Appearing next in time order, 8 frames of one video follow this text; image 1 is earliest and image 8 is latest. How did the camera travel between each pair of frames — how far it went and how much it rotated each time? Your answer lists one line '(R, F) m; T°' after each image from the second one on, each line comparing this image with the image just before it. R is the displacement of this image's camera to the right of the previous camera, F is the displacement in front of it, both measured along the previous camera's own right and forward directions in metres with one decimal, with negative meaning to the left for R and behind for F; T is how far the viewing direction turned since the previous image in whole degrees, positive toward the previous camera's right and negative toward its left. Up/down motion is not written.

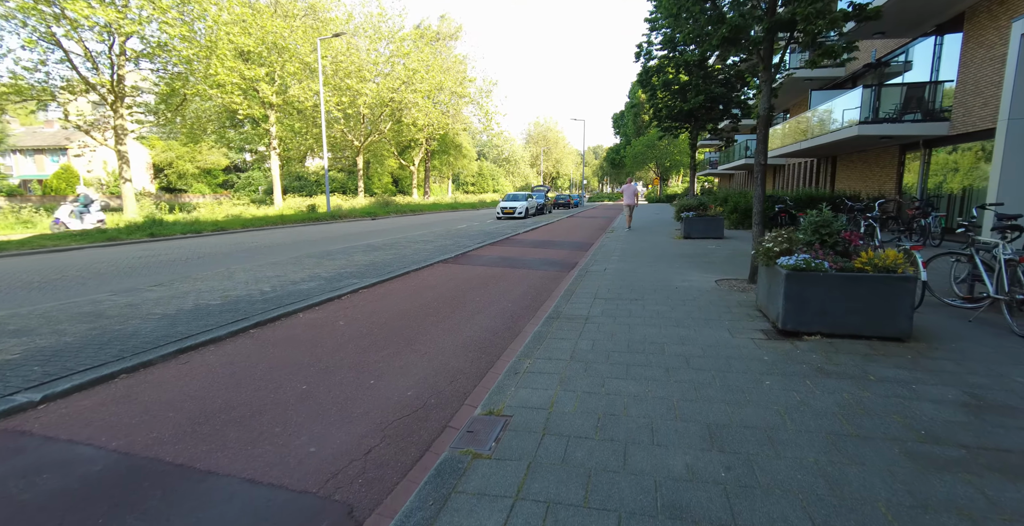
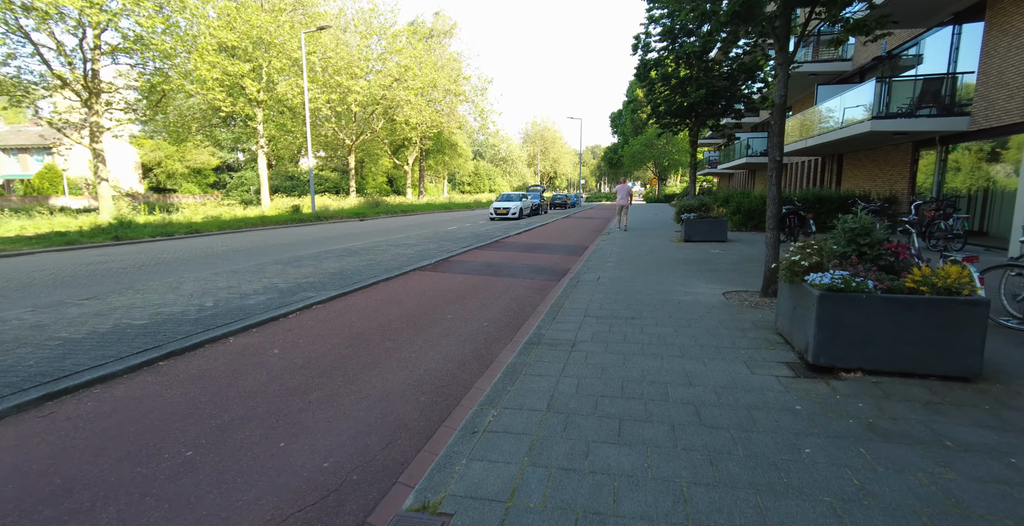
(+0.3, +1.0) m; 0°
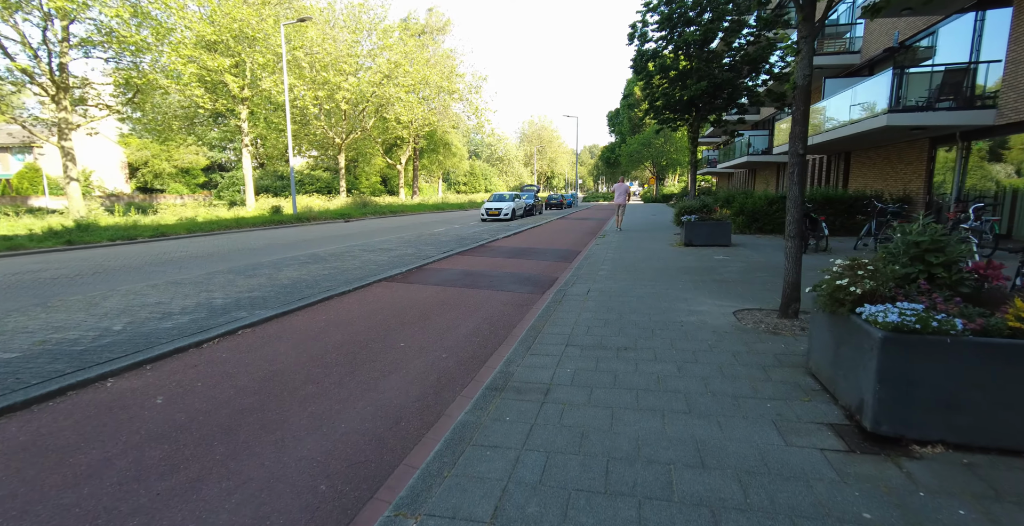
(+0.3, +1.1) m; 0°
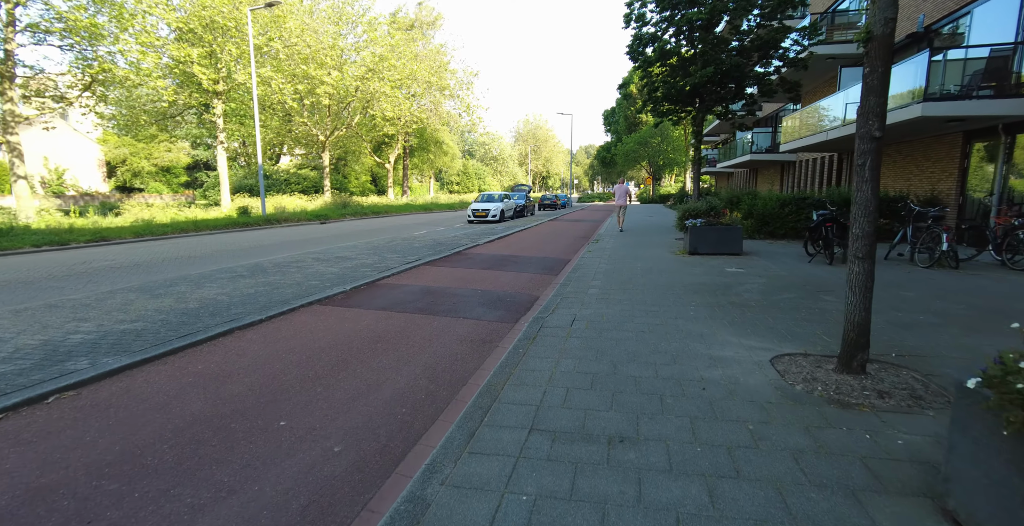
(+0.4, +1.7) m; 0°
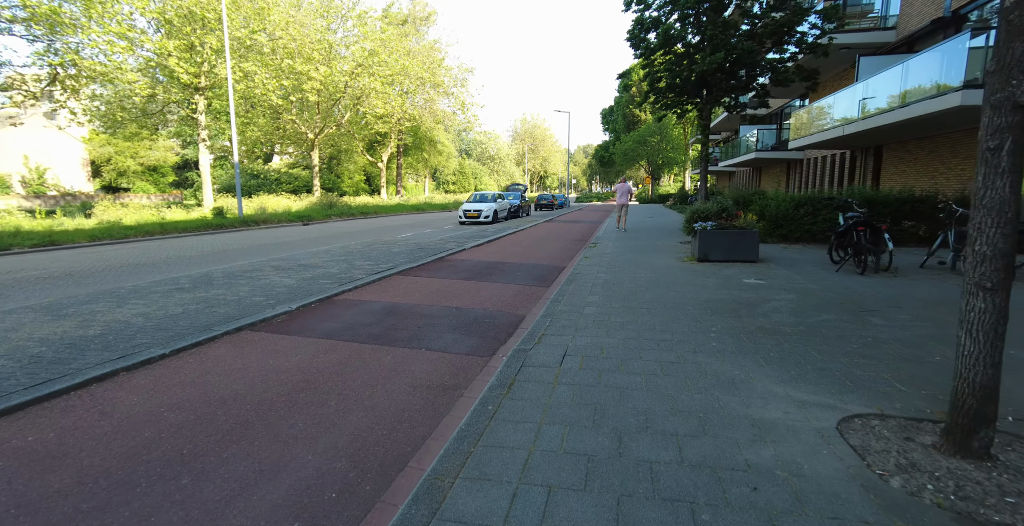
(+0.2, +1.3) m; 0°
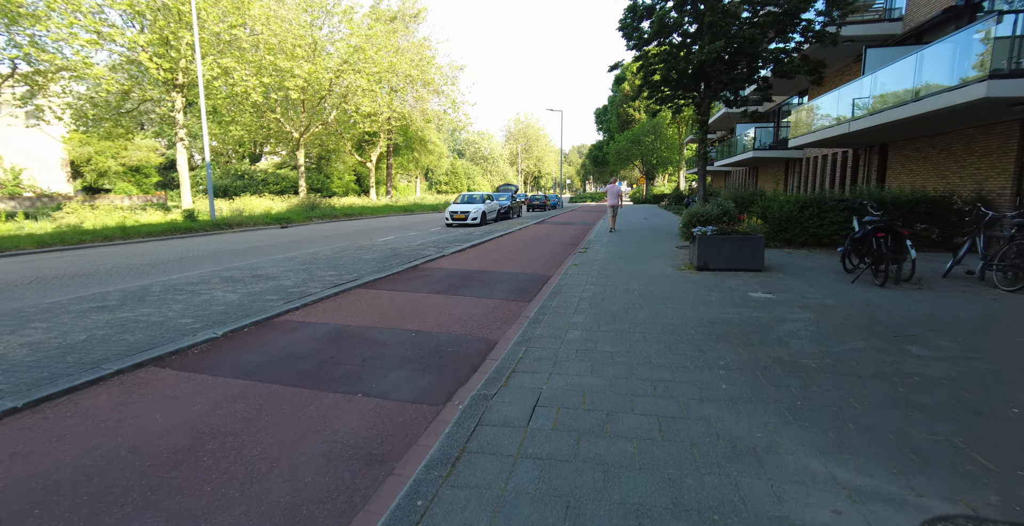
(+0.3, +1.0) m; +1°
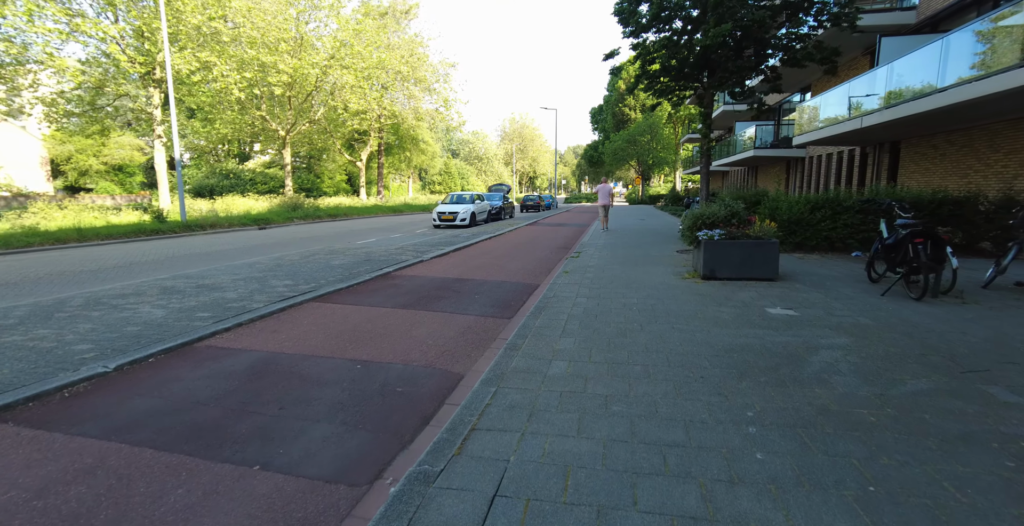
(+0.2, +1.1) m; 0°
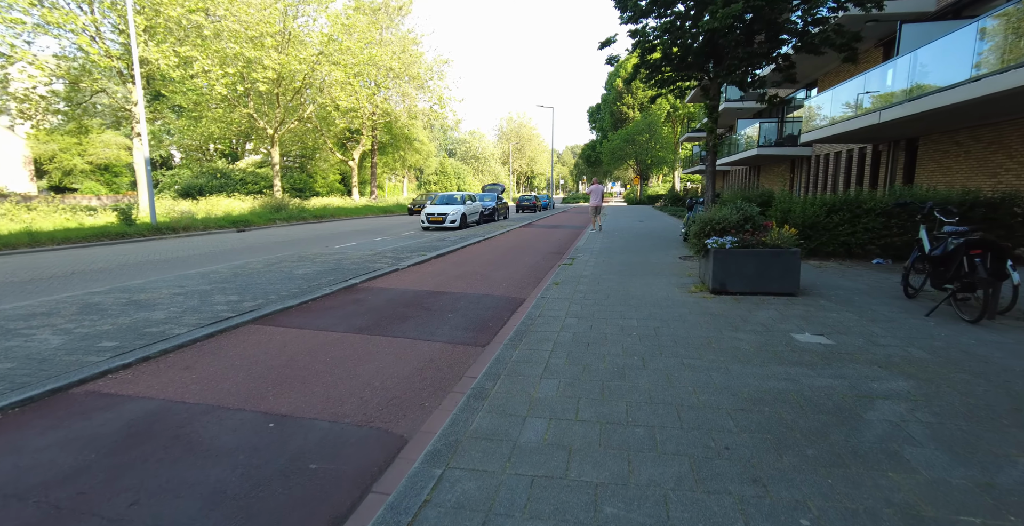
(+0.2, +1.1) m; 0°
